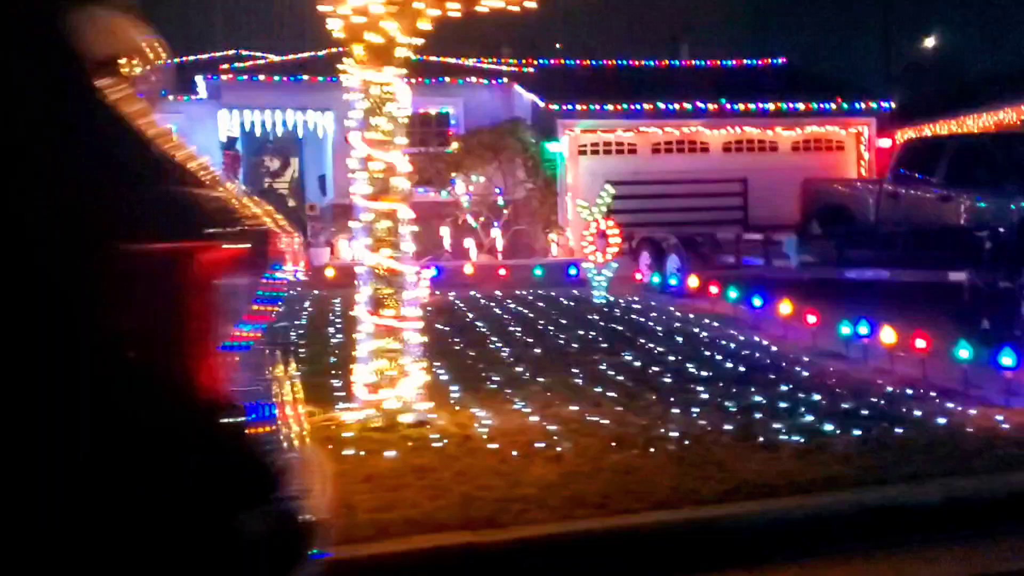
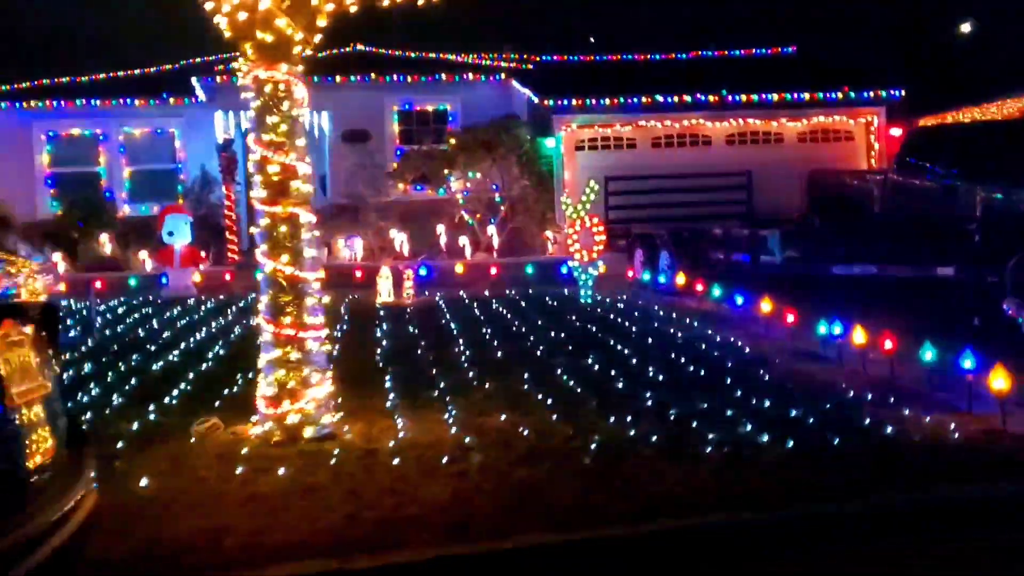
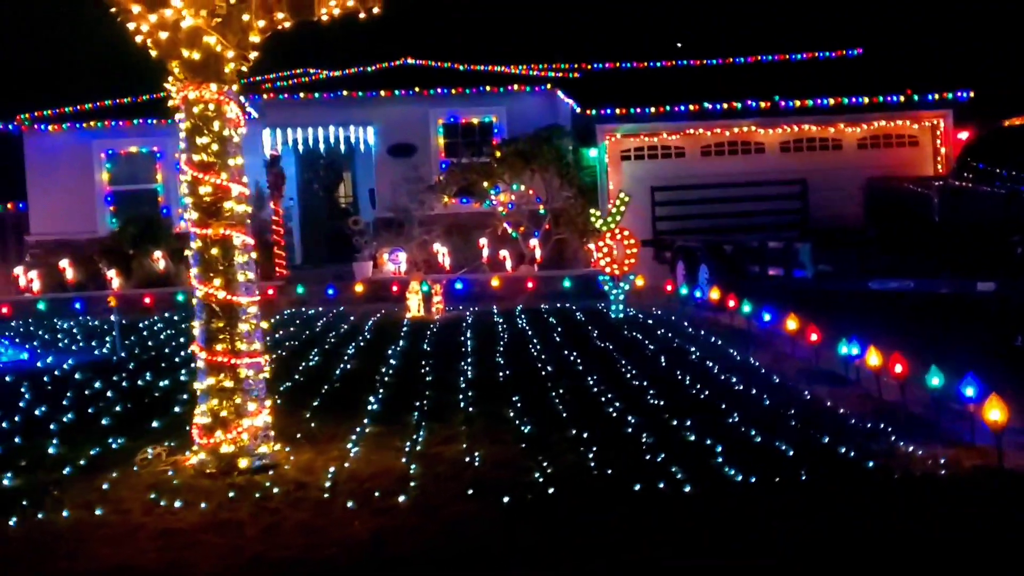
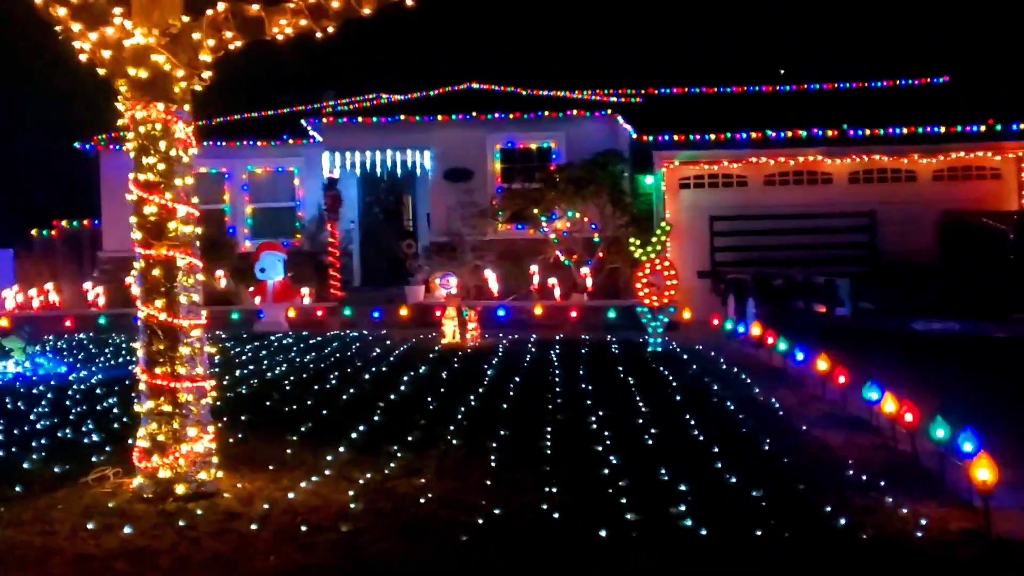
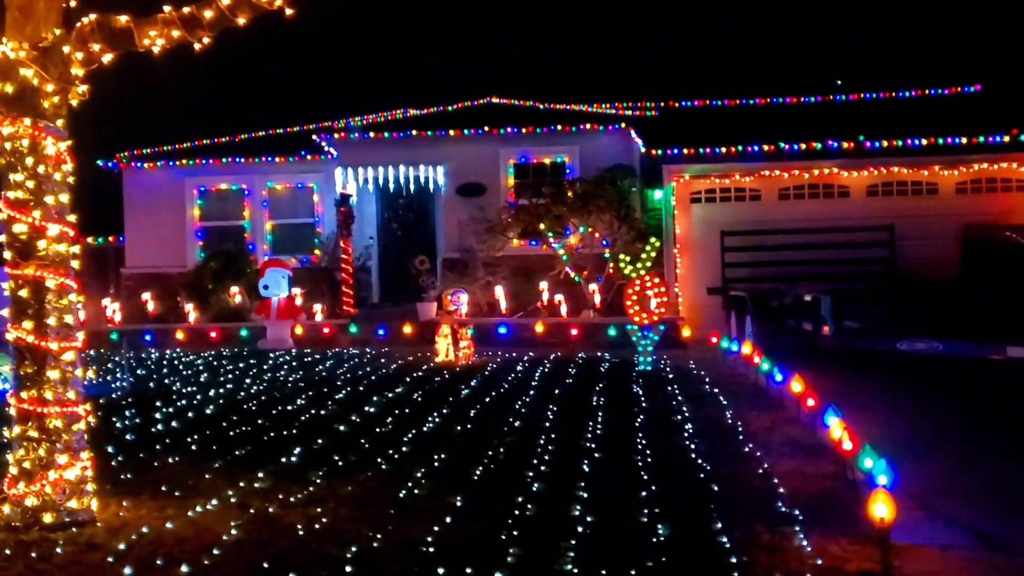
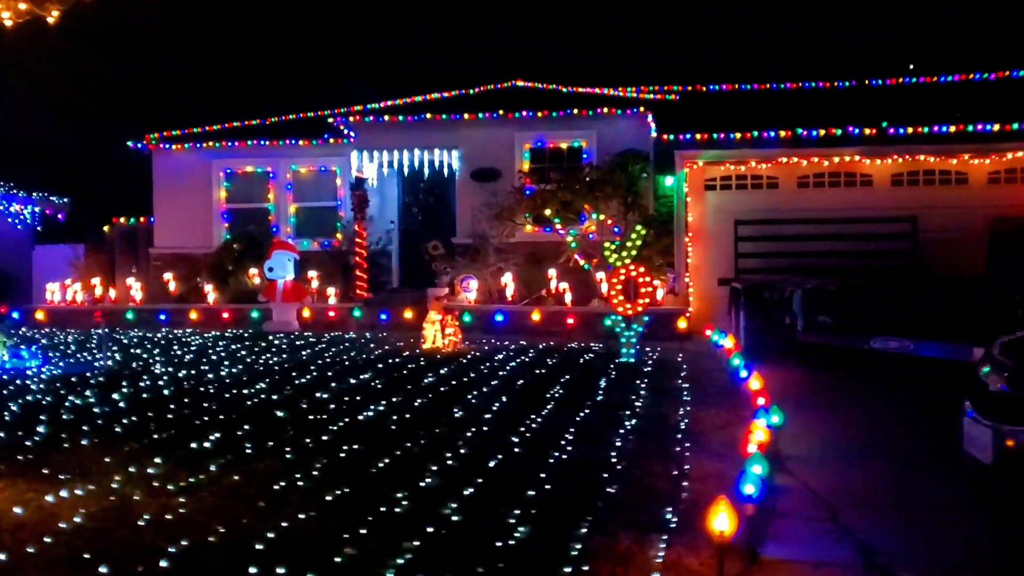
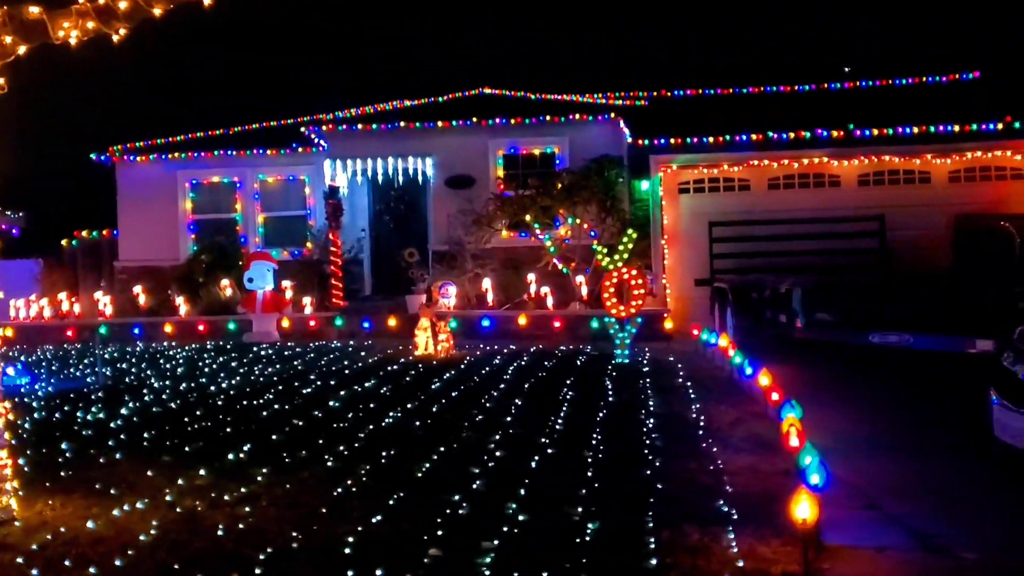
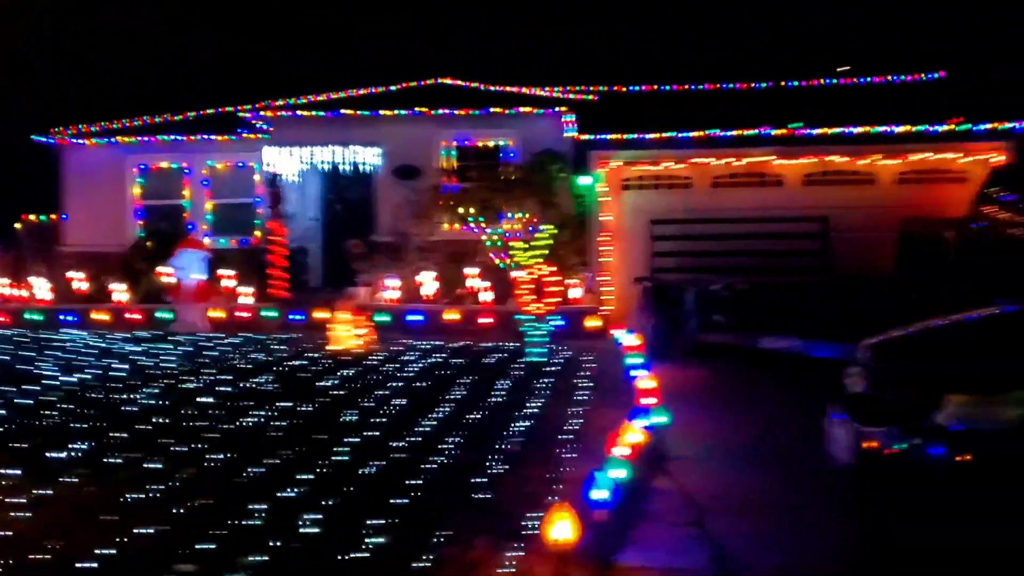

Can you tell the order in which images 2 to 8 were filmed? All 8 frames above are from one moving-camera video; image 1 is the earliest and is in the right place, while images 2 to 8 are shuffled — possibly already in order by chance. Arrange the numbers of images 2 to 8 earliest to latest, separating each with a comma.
2, 3, 4, 5, 7, 6, 8
